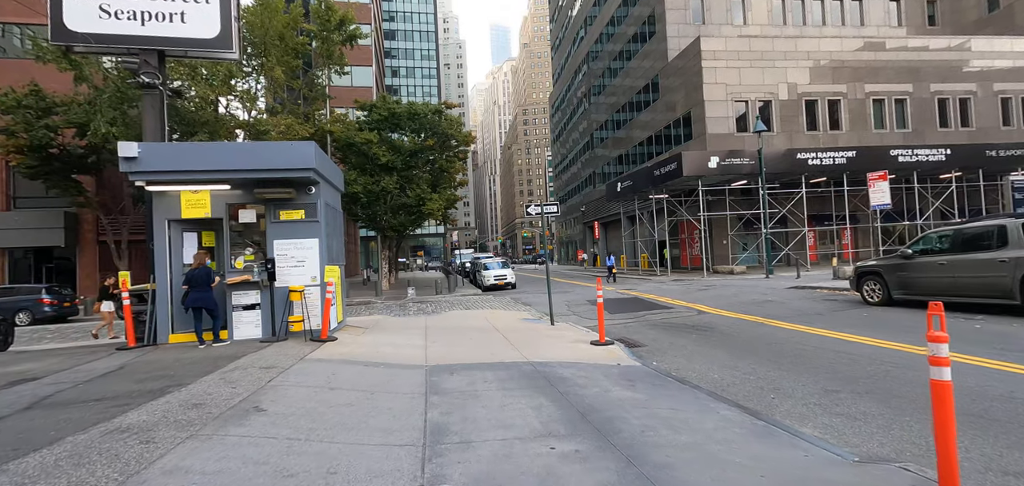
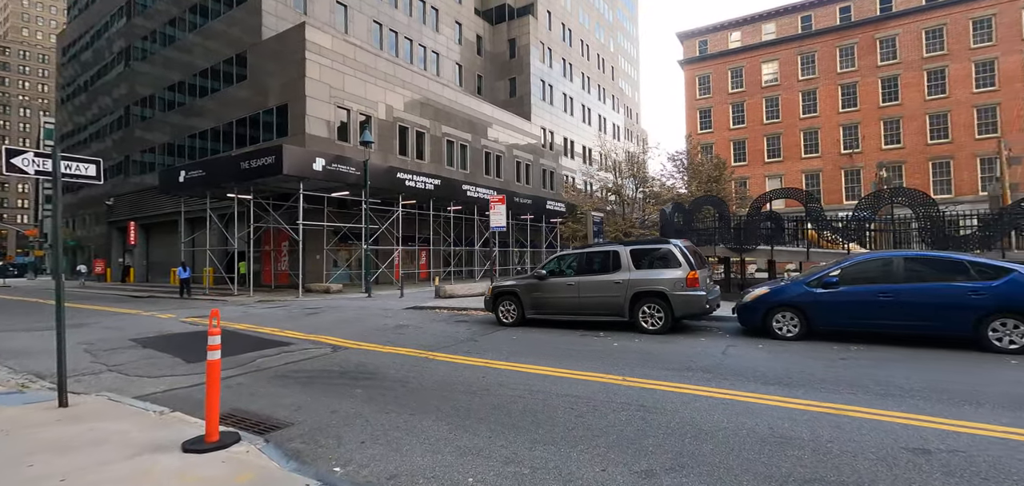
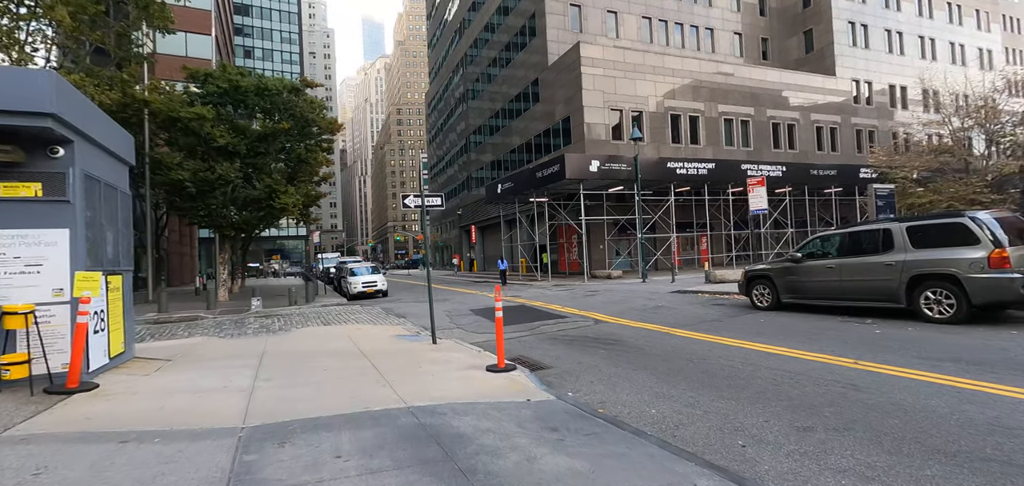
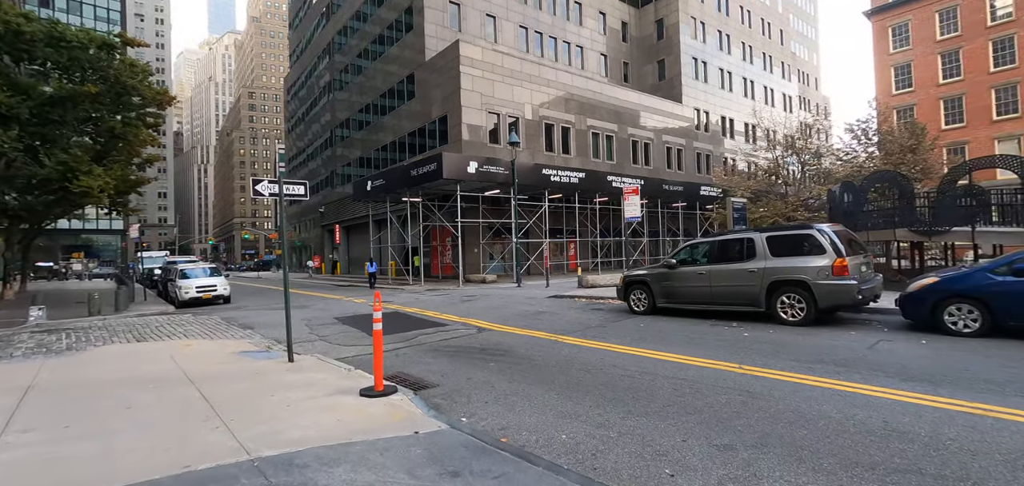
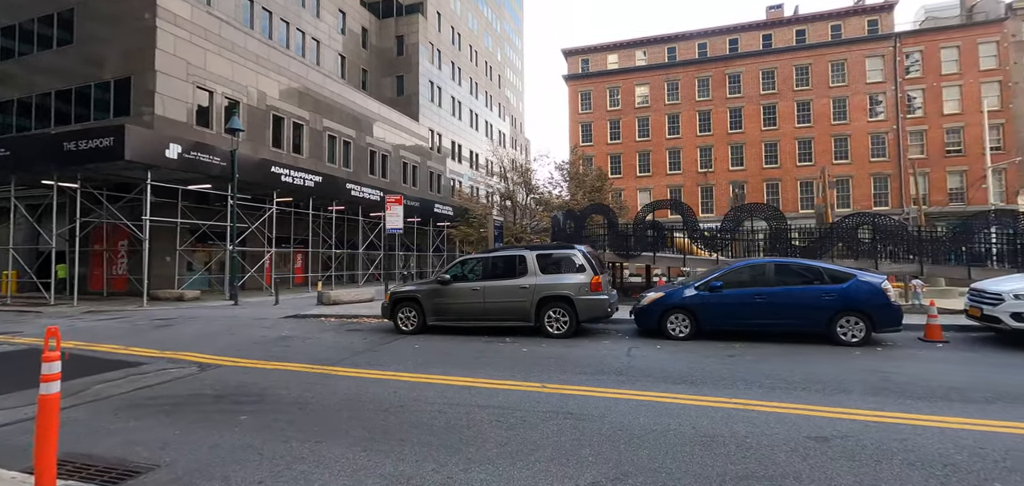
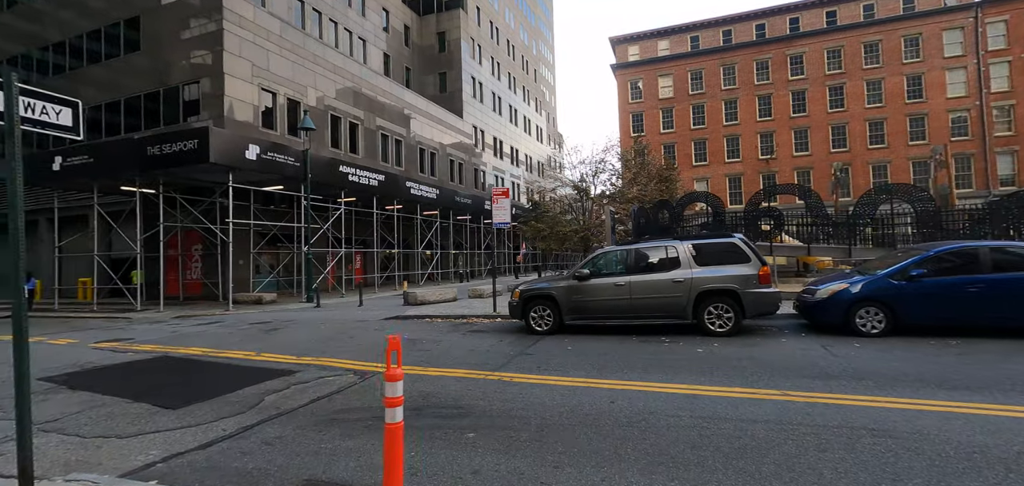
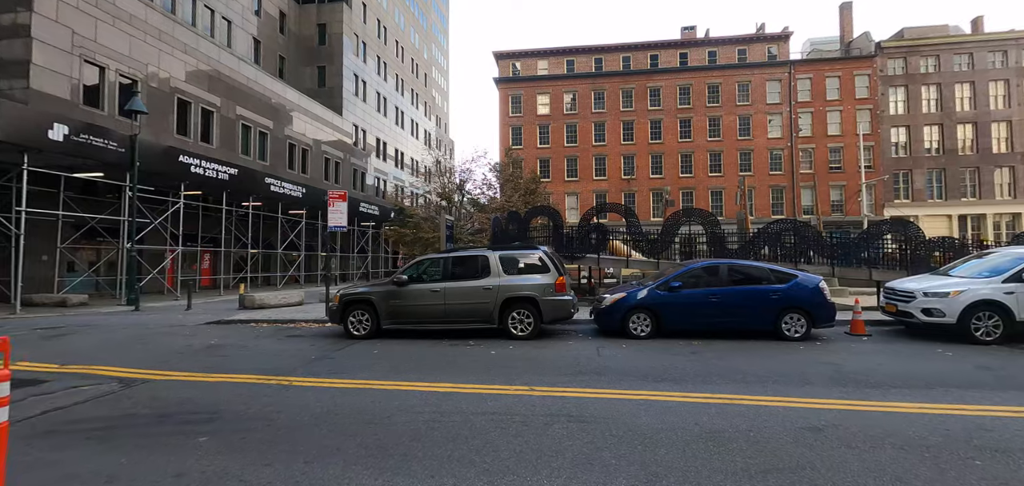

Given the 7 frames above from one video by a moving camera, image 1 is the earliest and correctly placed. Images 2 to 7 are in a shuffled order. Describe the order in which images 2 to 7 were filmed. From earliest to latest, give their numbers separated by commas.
3, 4, 2, 5, 7, 6
